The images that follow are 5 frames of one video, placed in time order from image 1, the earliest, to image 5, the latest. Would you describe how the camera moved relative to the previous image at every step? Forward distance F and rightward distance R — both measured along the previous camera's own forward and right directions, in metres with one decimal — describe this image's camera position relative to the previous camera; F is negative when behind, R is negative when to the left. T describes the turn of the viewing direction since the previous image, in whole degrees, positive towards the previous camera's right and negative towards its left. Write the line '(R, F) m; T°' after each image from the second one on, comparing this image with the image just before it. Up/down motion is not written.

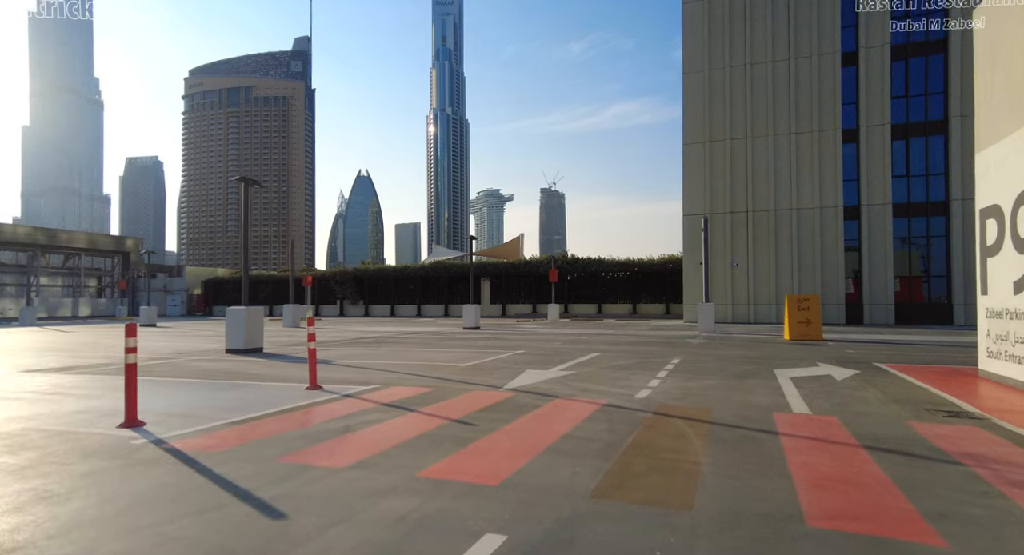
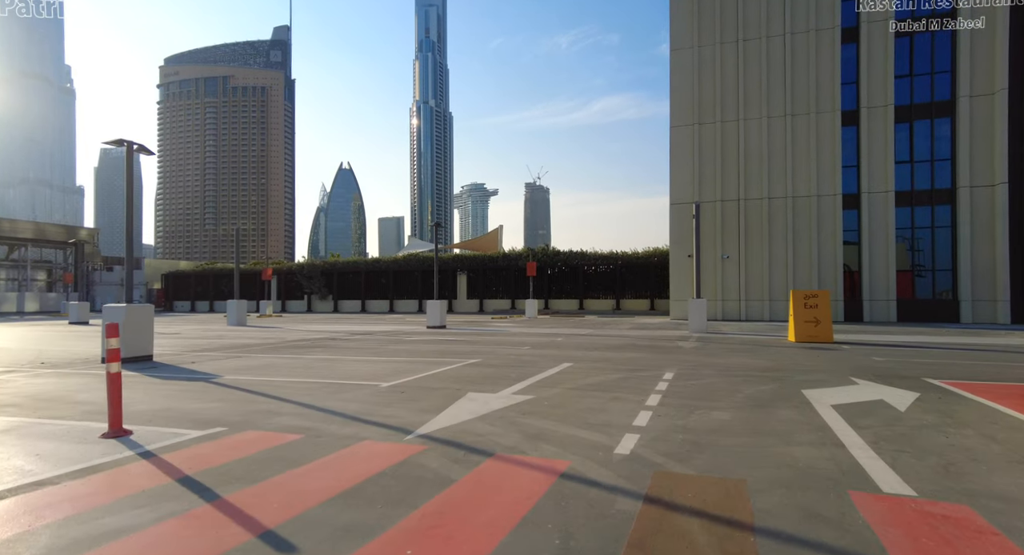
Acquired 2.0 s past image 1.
(+0.7, +2.9) m; +2°
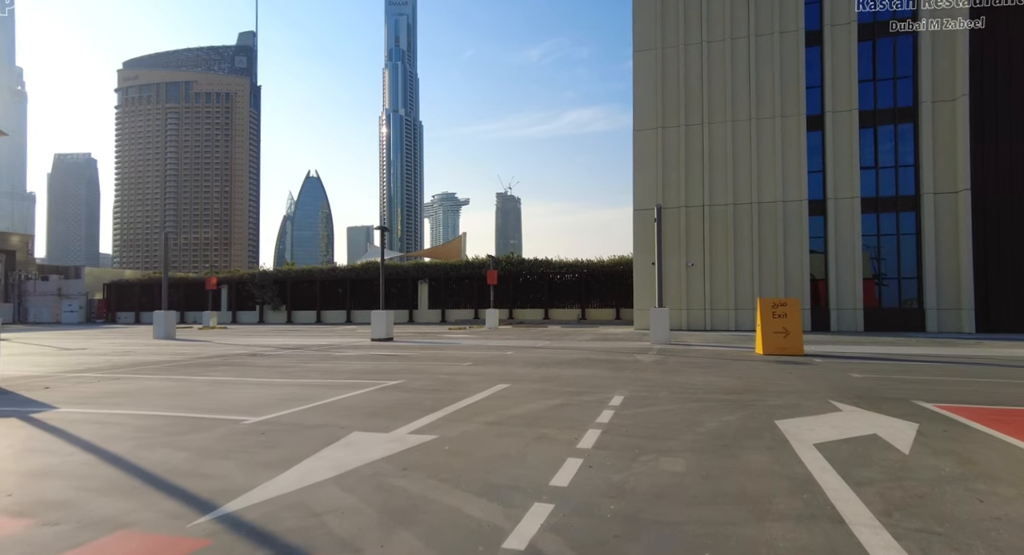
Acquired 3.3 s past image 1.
(+0.8, +1.7) m; +3°
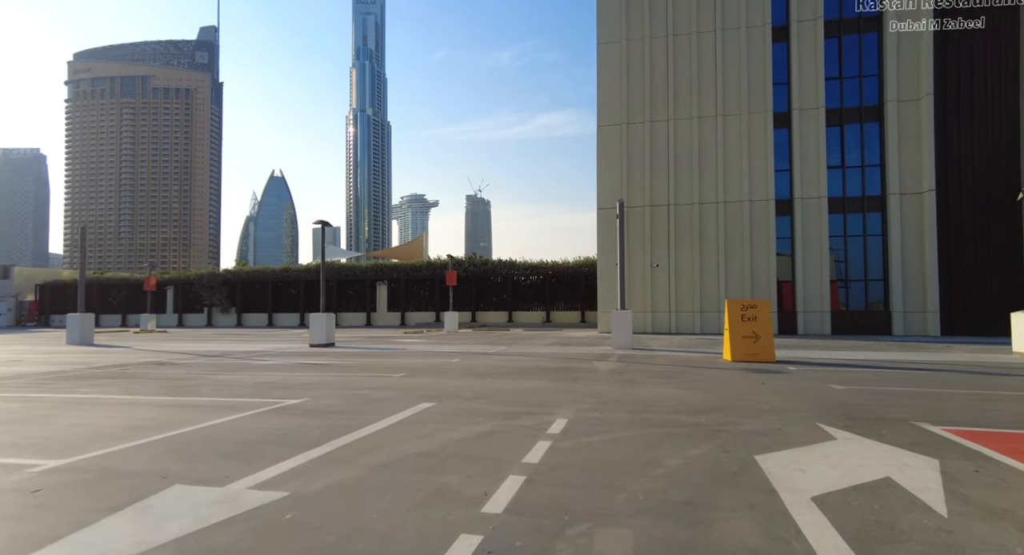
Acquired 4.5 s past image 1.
(+0.6, +1.6) m; +3°
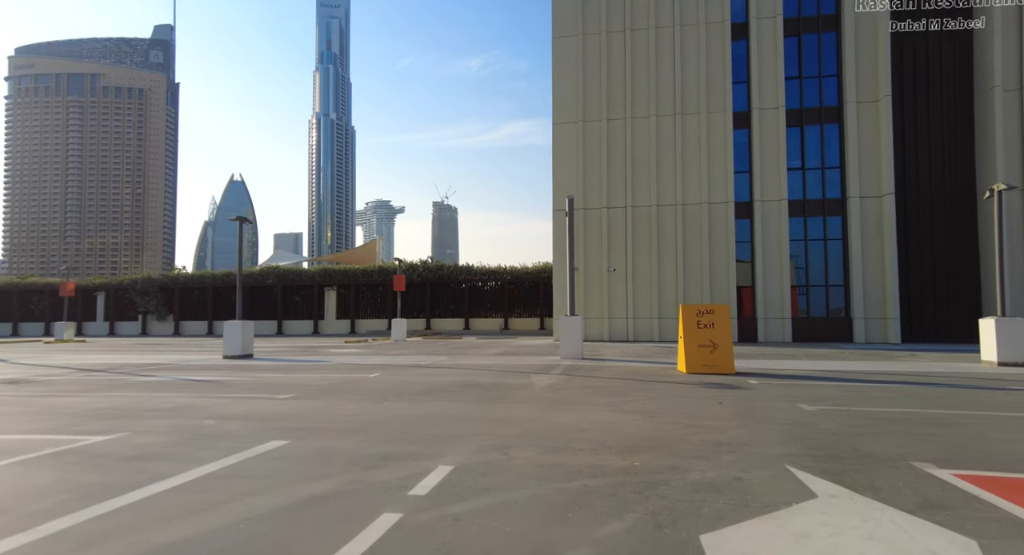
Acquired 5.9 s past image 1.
(+0.9, +1.8) m; +3°
